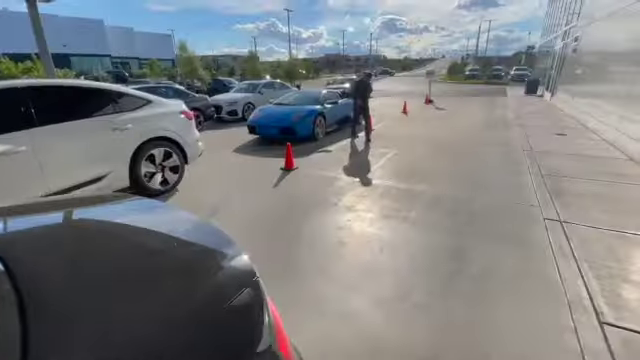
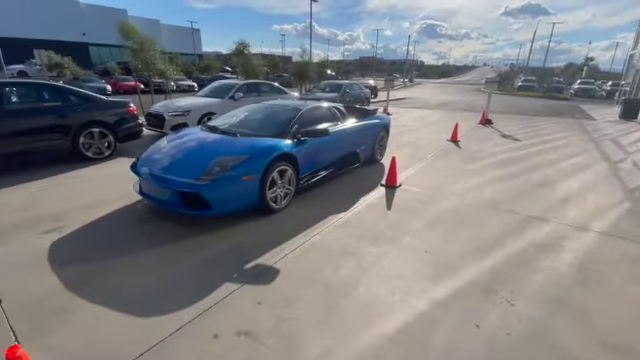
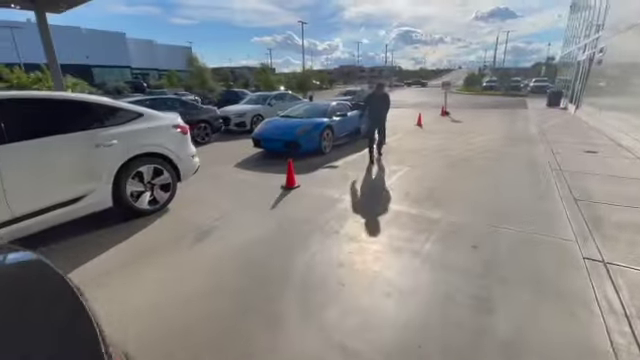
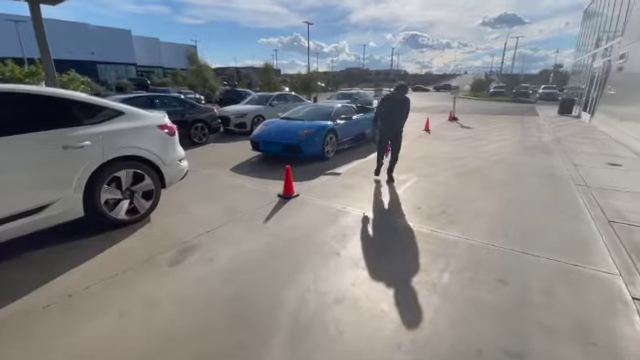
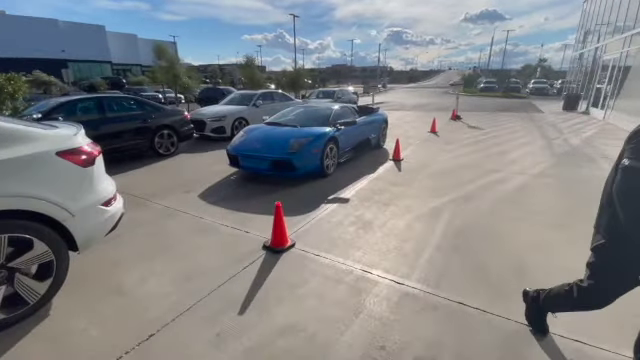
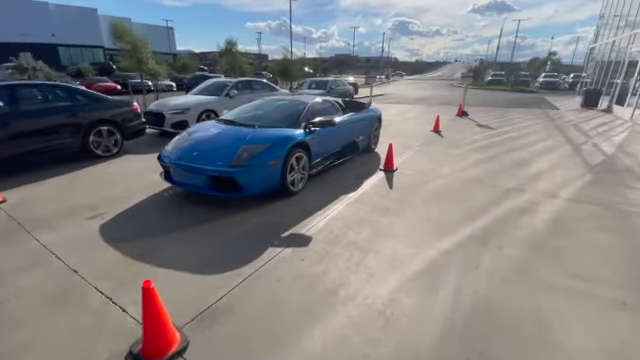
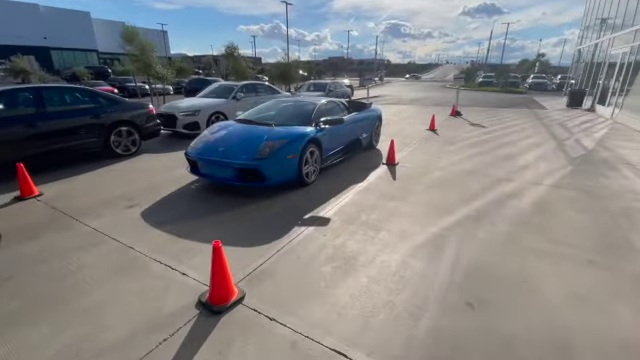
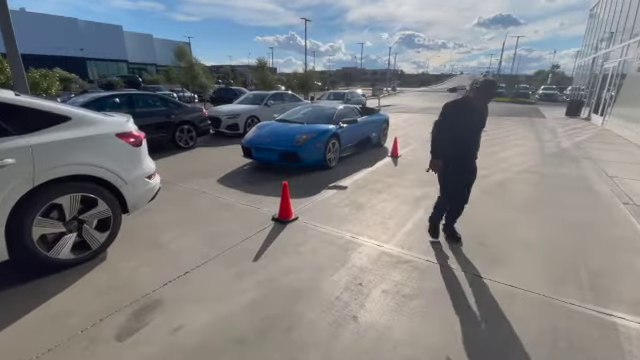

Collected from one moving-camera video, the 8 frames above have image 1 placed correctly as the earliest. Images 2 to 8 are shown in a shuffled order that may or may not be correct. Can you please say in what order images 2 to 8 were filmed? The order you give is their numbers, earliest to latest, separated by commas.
3, 4, 8, 5, 7, 6, 2
